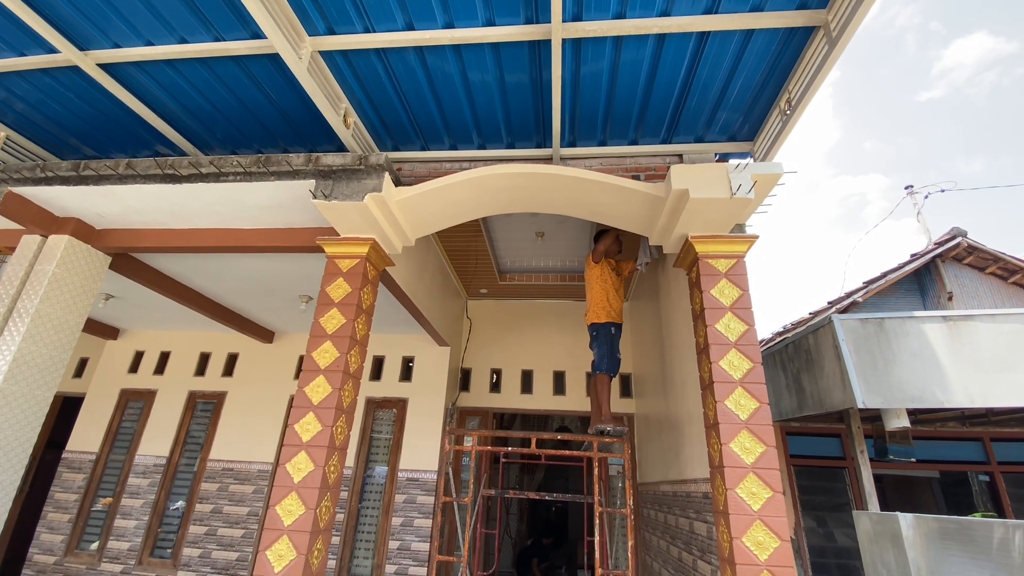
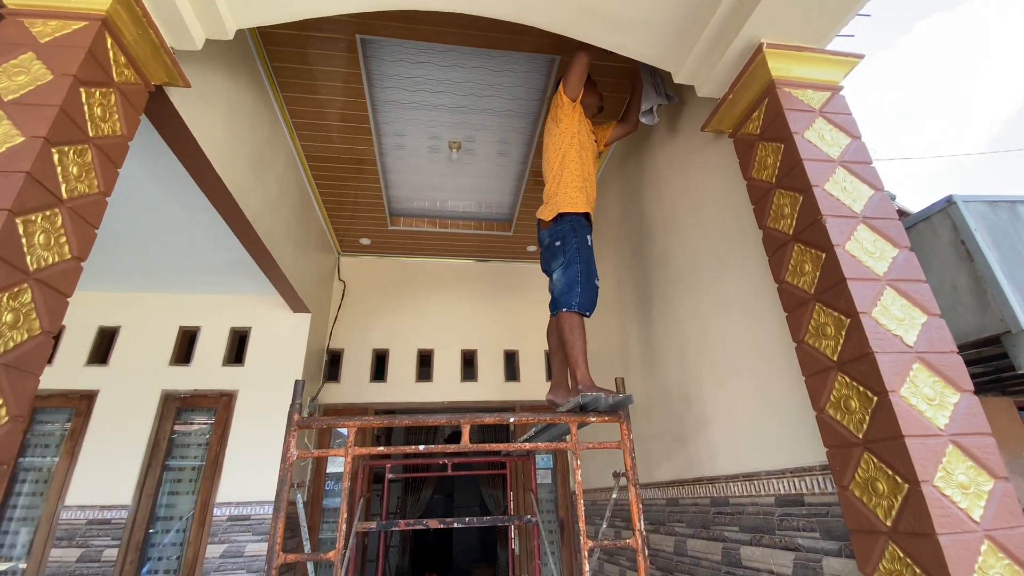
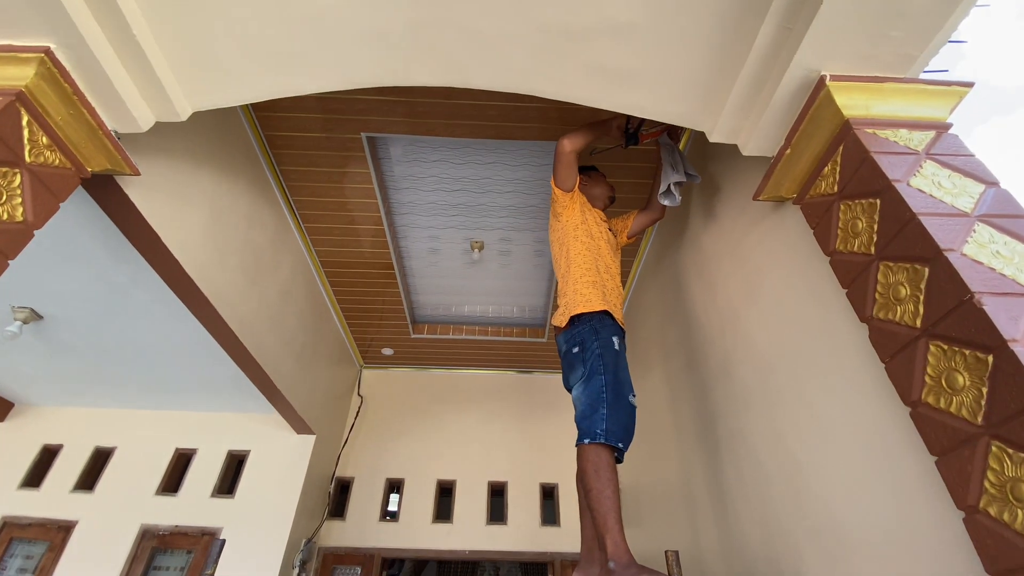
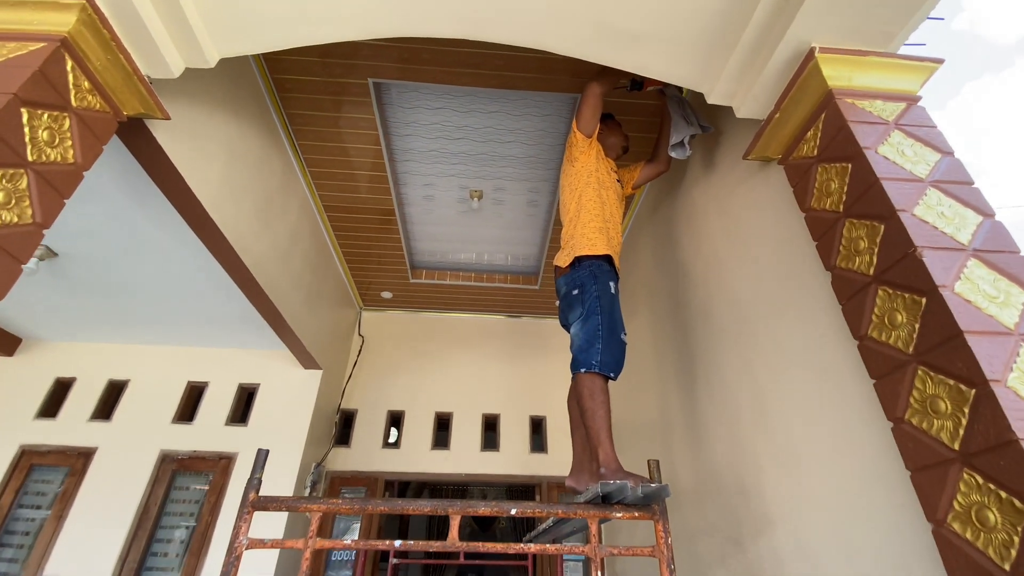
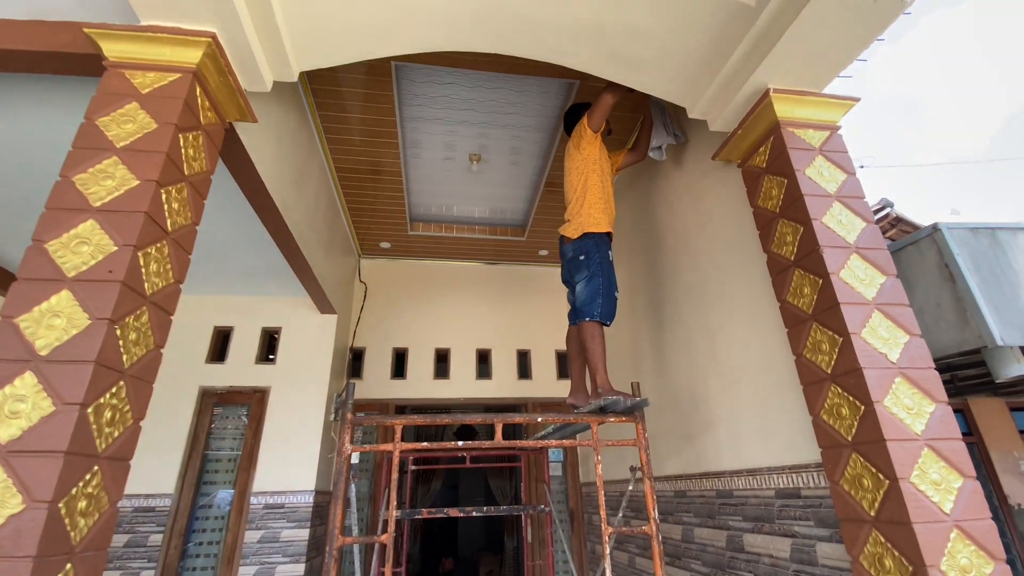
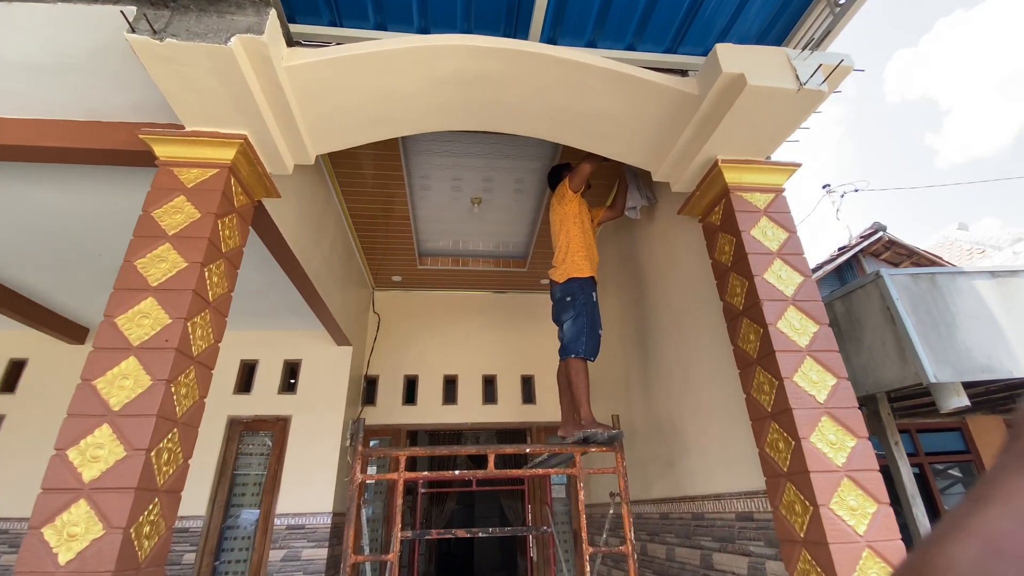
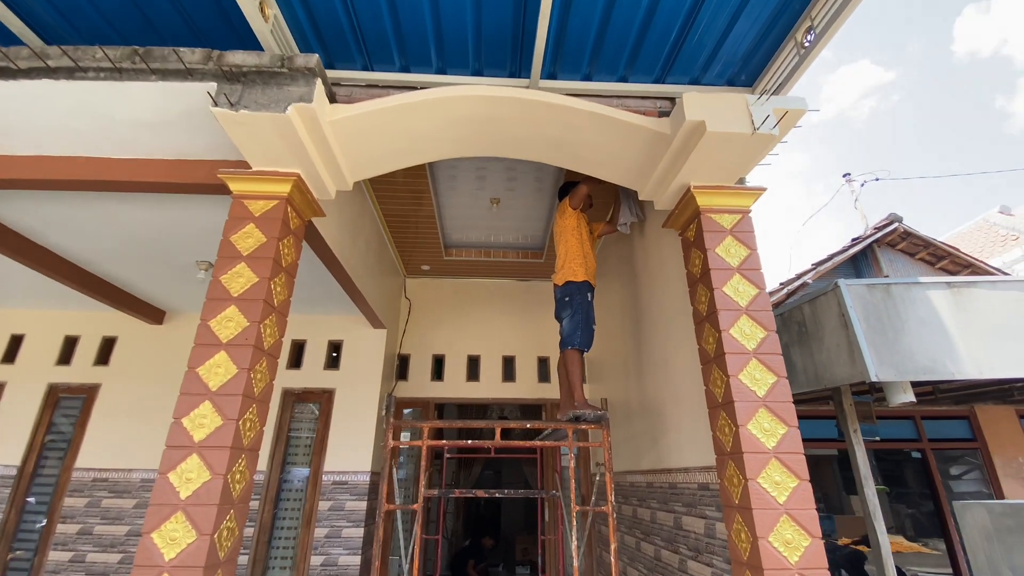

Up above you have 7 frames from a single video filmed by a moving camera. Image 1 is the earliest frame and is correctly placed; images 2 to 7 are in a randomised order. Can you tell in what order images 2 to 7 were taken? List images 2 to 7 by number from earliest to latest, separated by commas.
7, 6, 5, 2, 4, 3
